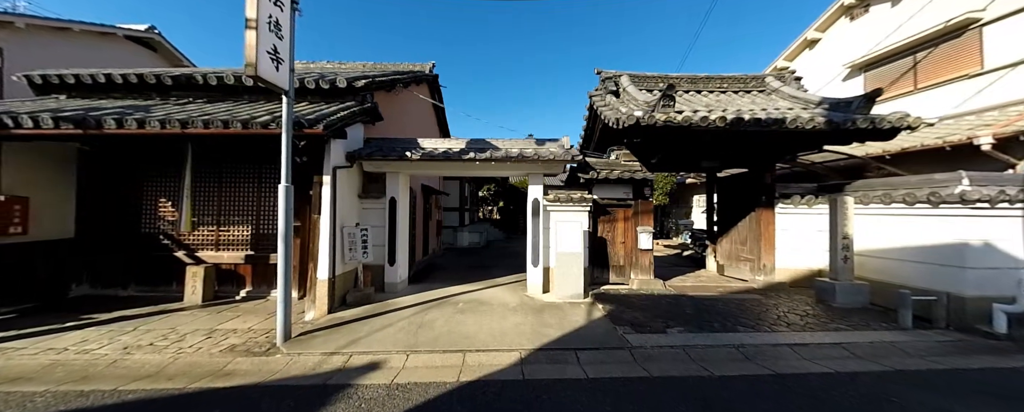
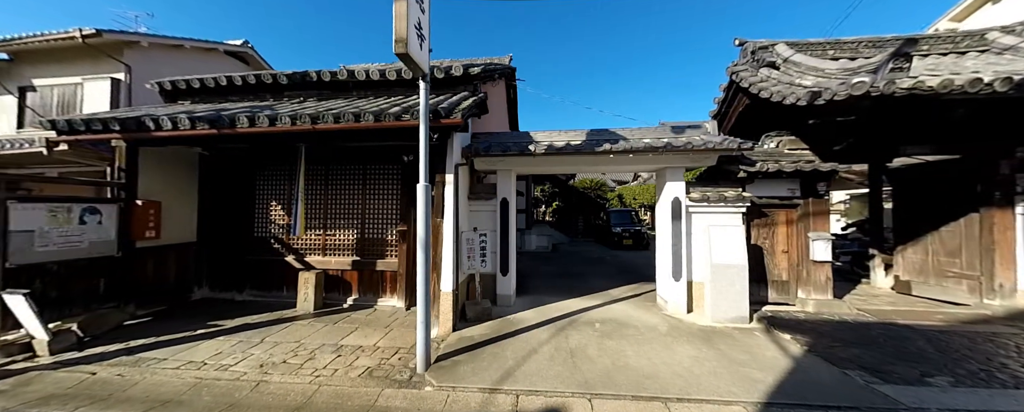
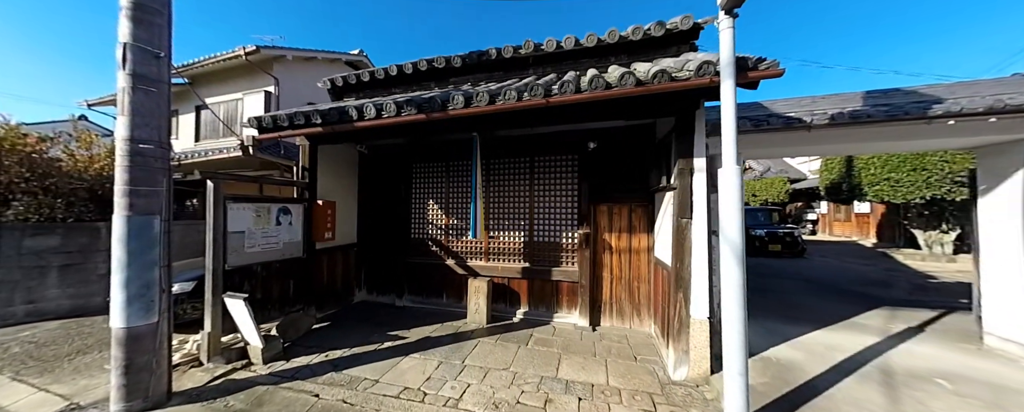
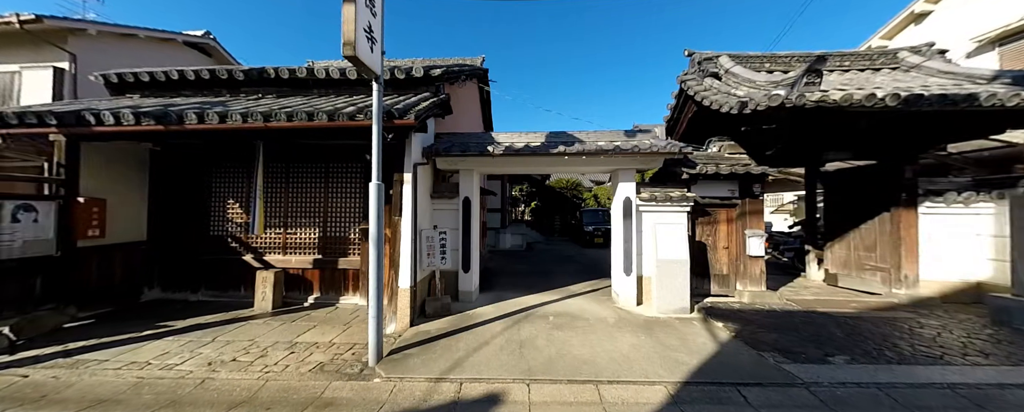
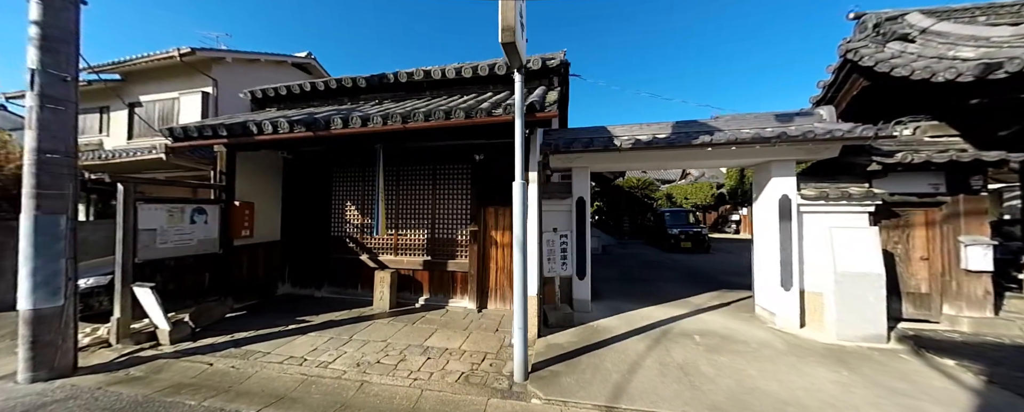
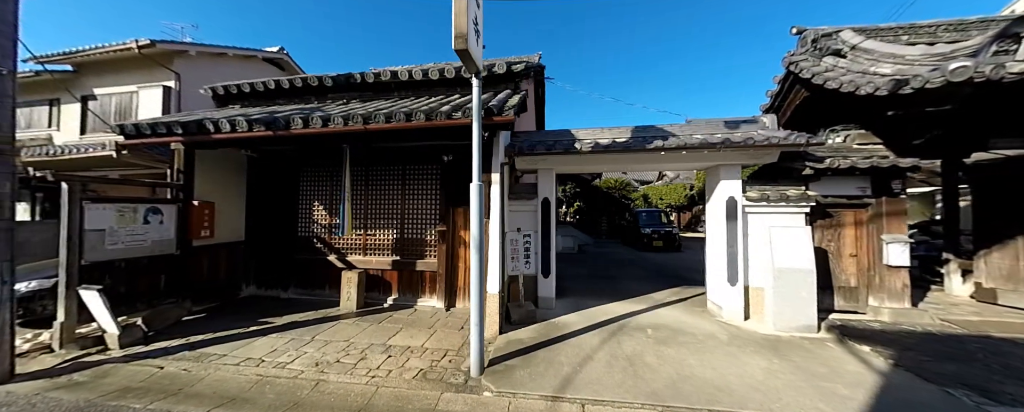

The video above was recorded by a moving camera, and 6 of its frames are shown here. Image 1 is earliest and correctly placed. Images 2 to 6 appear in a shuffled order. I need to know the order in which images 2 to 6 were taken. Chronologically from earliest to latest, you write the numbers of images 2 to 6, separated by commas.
4, 2, 6, 5, 3
